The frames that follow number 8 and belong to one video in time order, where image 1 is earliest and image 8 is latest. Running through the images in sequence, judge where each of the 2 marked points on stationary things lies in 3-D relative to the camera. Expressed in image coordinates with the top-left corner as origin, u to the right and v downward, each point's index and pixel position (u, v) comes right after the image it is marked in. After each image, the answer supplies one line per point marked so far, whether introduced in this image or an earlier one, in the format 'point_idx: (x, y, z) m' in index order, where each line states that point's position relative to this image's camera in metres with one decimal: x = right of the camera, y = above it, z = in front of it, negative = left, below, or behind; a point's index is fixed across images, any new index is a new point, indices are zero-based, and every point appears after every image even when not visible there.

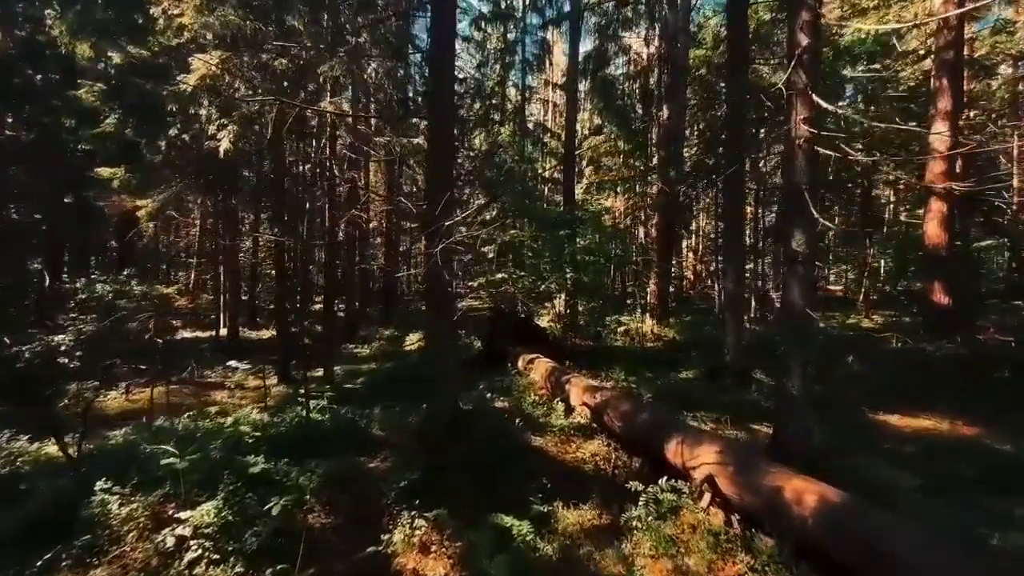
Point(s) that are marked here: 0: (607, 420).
0: (+1.0, -1.4, +6.7) m
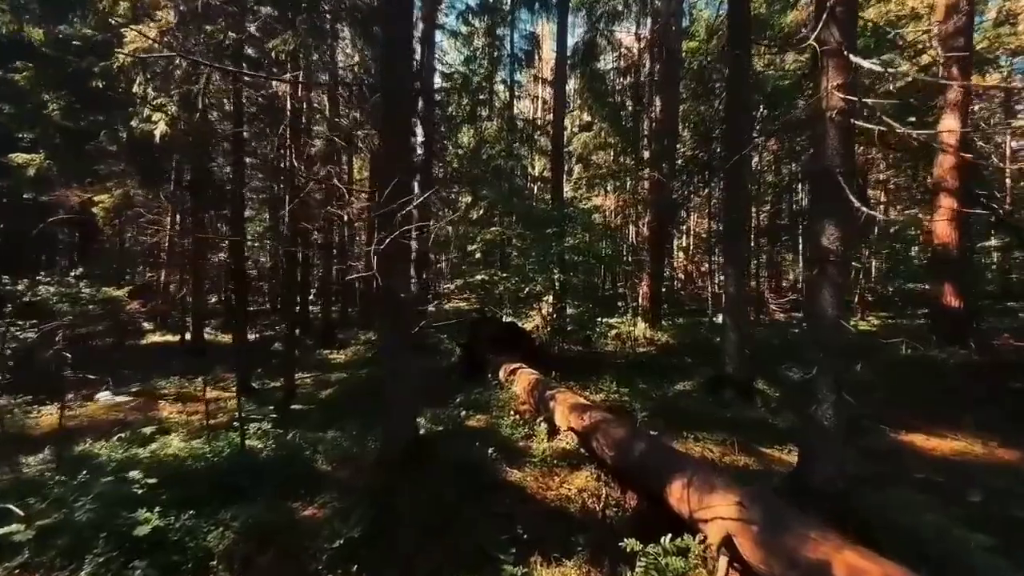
0: (+0.7, -1.5, +5.7) m
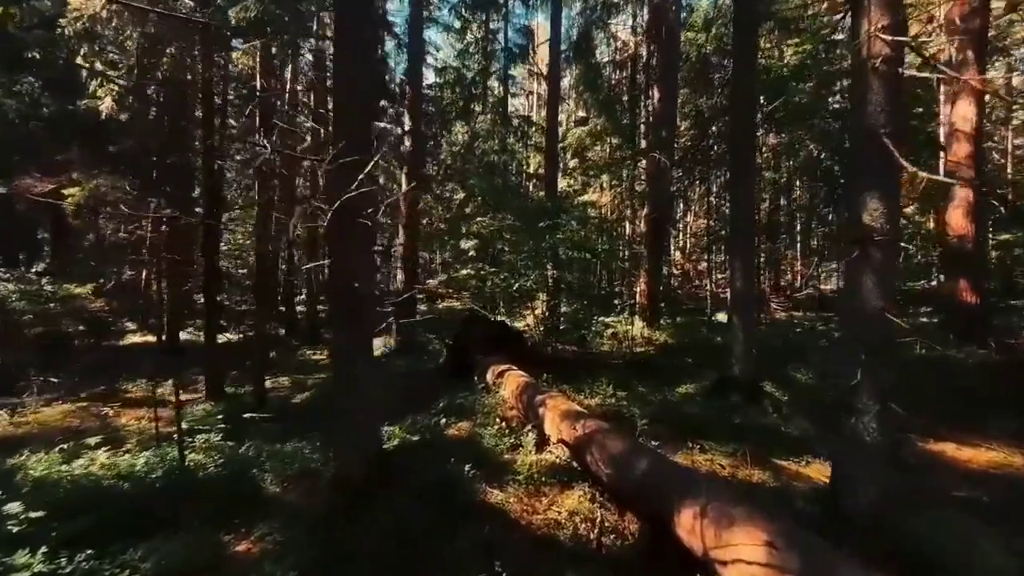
0: (+0.6, -1.4, +5.0) m
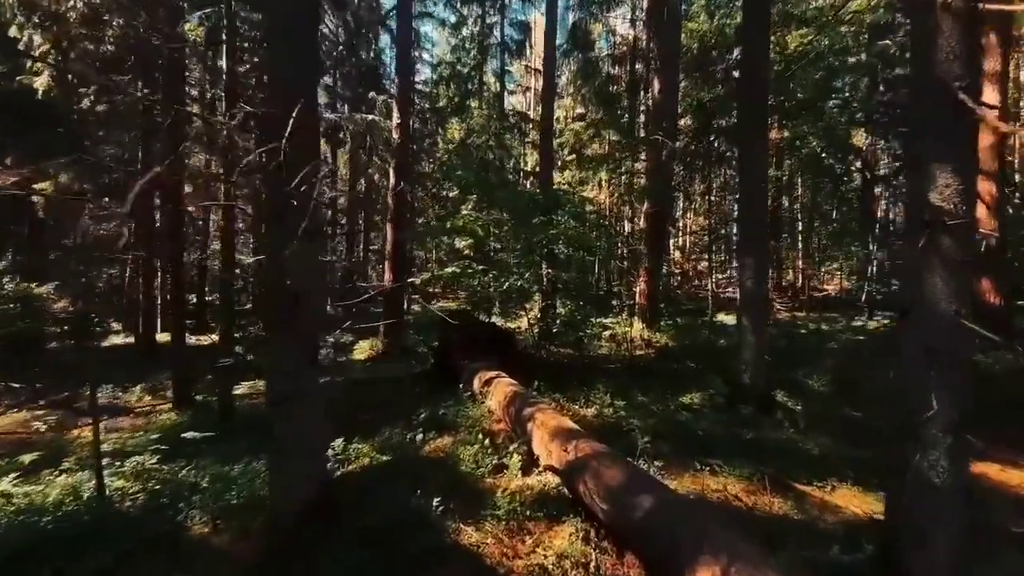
0: (+0.5, -1.4, +4.3) m
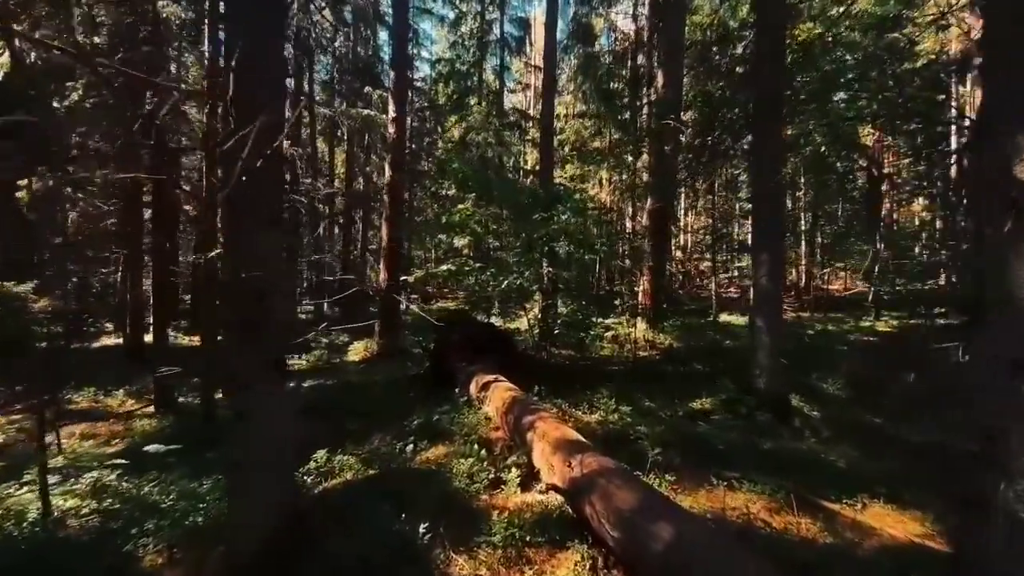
0: (+0.5, -1.4, +3.8) m
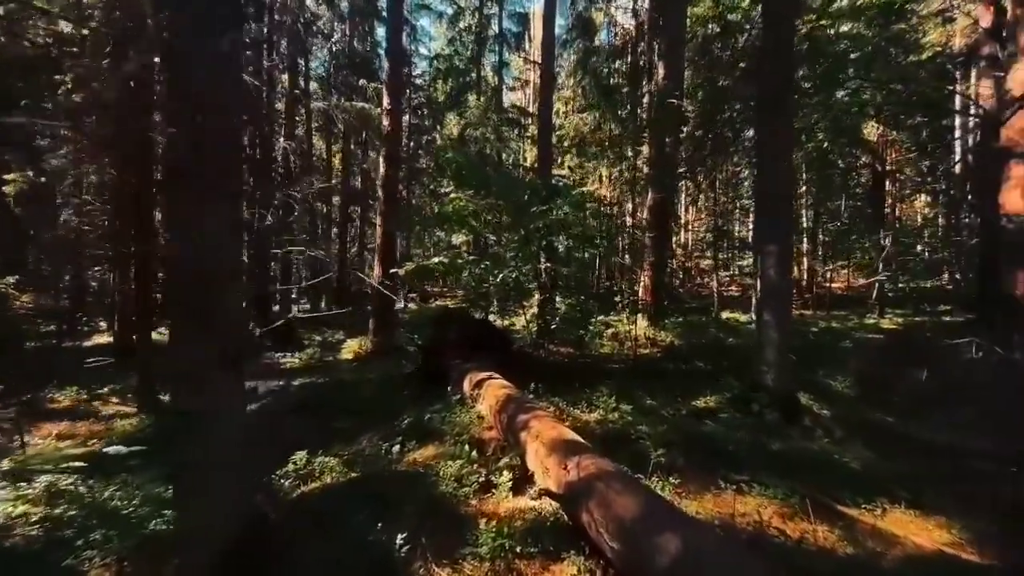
0: (+0.4, -1.3, +3.5) m
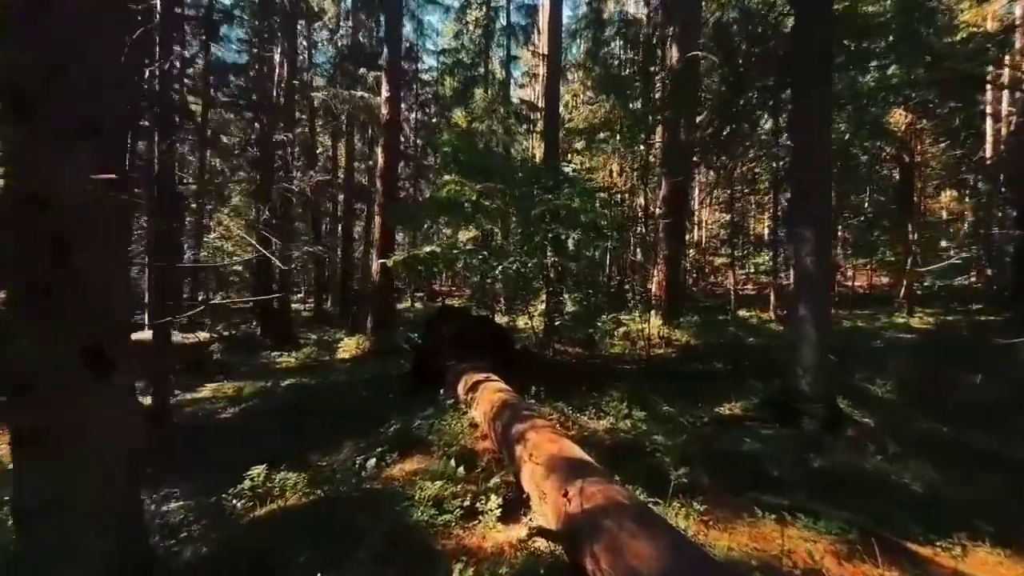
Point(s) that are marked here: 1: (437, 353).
0: (+0.3, -1.2, +2.7) m
1: (-1.1, -0.9, +9.0) m
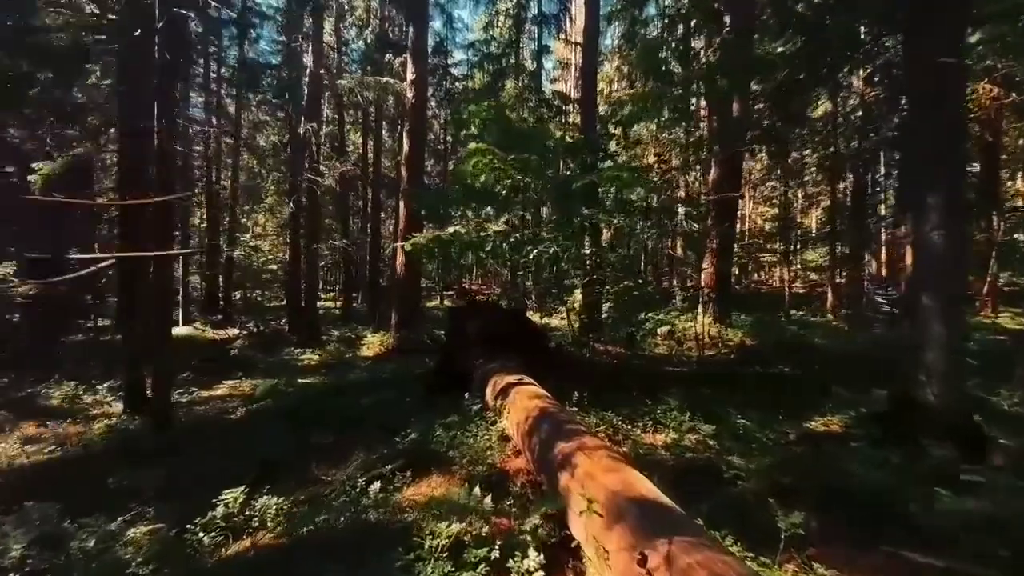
0: (+0.5, -1.1, +1.6) m
1: (-0.6, -0.8, +8.0) m
